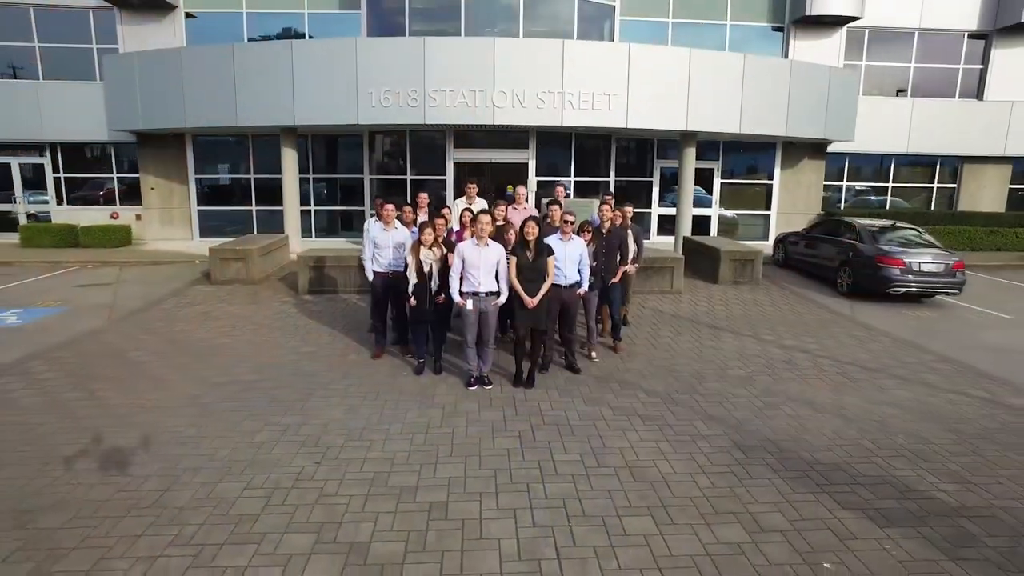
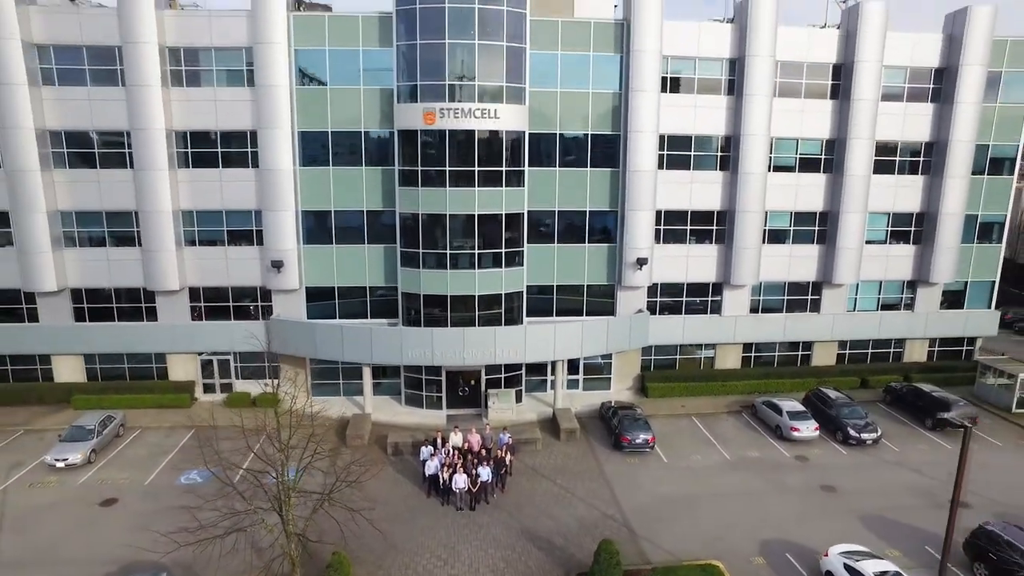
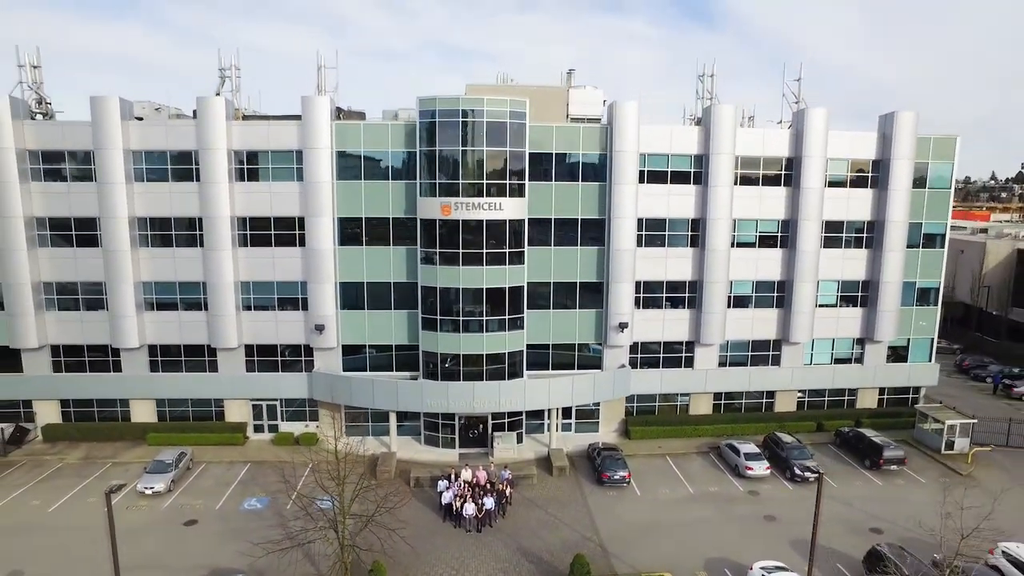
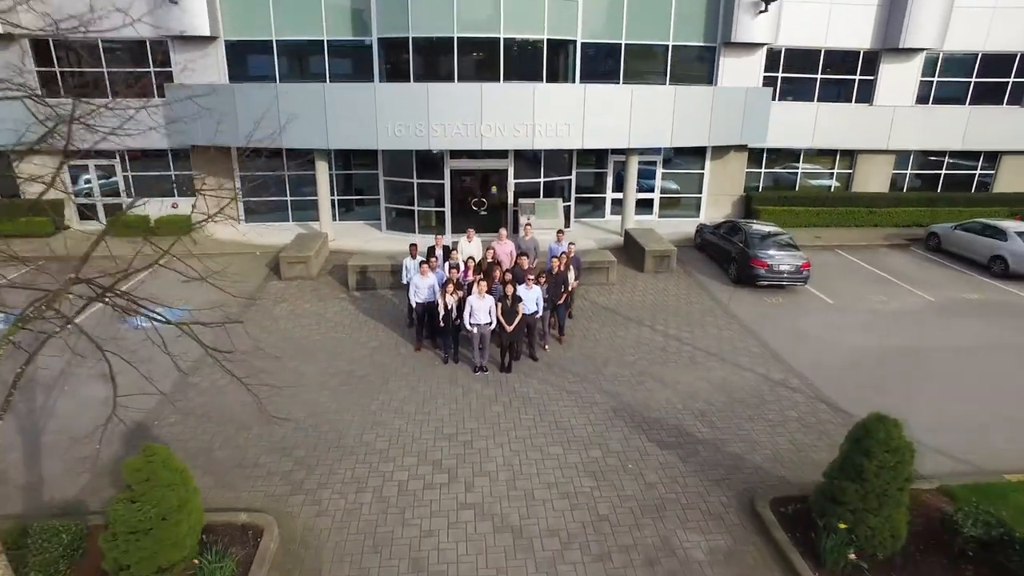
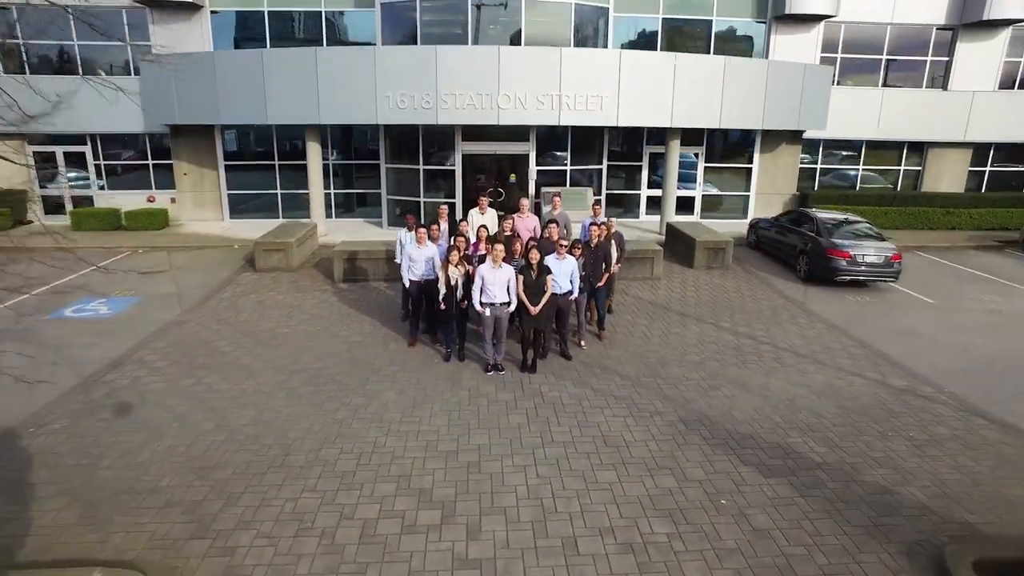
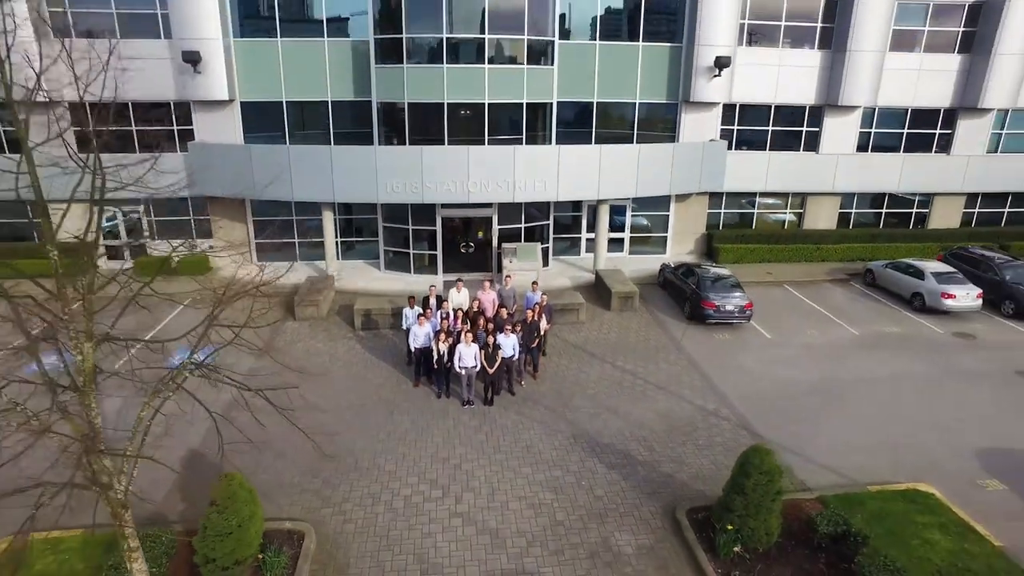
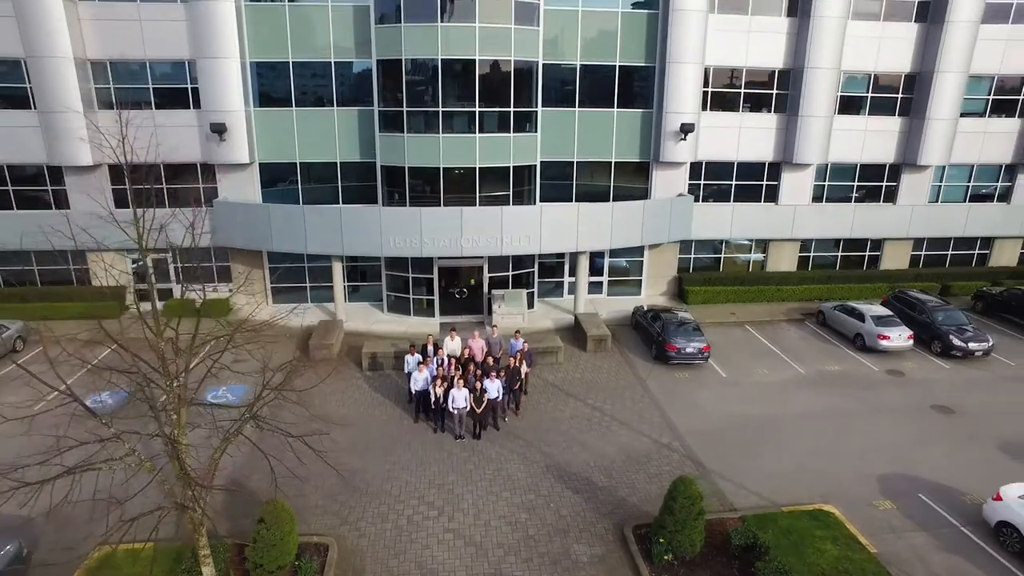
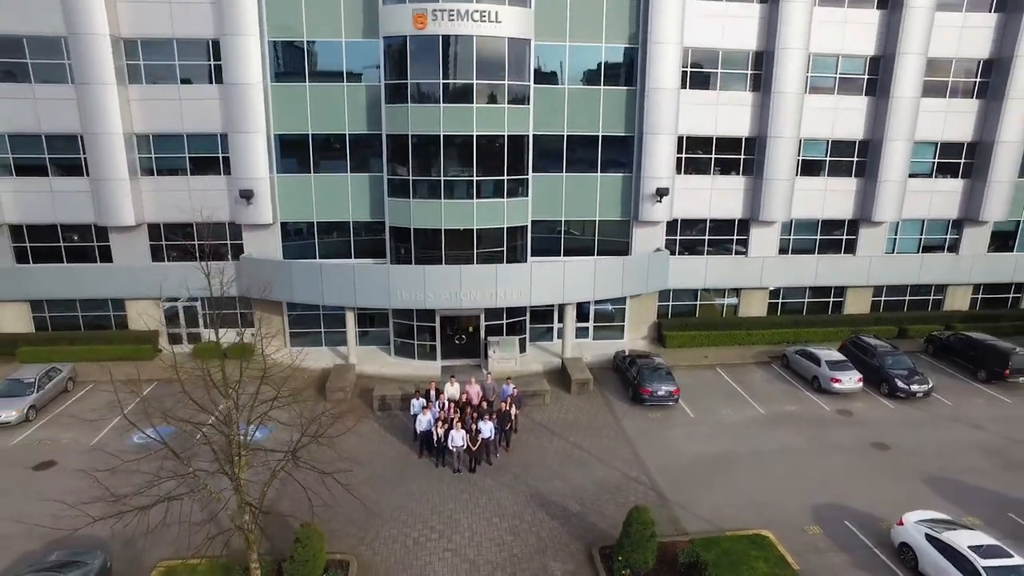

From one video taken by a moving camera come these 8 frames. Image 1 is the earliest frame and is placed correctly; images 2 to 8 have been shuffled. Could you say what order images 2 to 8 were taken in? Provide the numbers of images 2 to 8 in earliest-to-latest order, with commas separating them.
5, 4, 6, 7, 8, 2, 3
